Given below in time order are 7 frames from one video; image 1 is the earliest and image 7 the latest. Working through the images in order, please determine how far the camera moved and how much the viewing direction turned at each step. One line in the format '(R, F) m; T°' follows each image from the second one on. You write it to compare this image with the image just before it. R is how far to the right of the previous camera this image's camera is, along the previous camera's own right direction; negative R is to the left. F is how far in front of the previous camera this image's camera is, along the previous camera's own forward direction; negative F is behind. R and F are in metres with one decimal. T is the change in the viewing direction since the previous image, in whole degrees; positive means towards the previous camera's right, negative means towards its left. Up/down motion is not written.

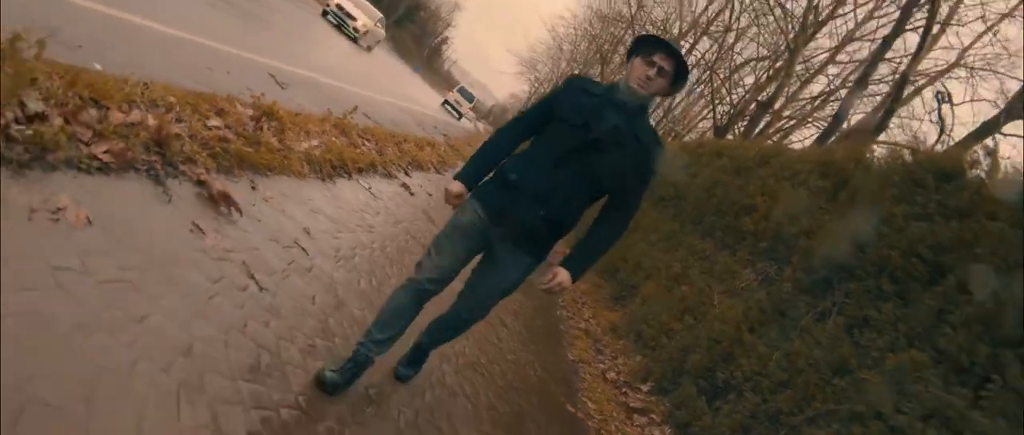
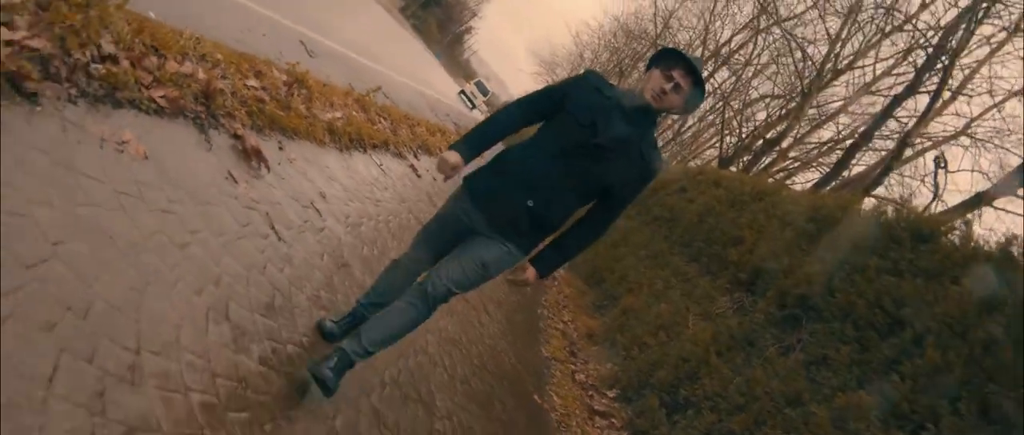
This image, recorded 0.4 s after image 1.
(0.0, -0.4) m; 0°
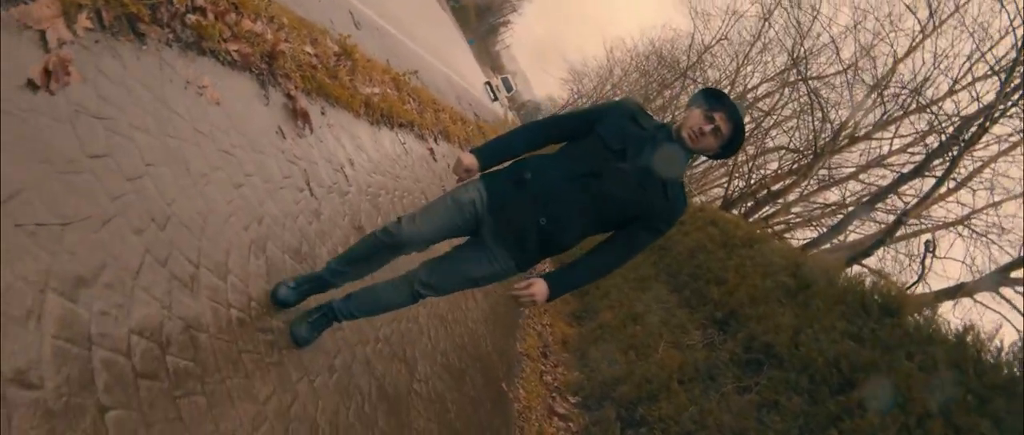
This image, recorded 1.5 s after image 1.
(0.0, -0.4) m; 0°
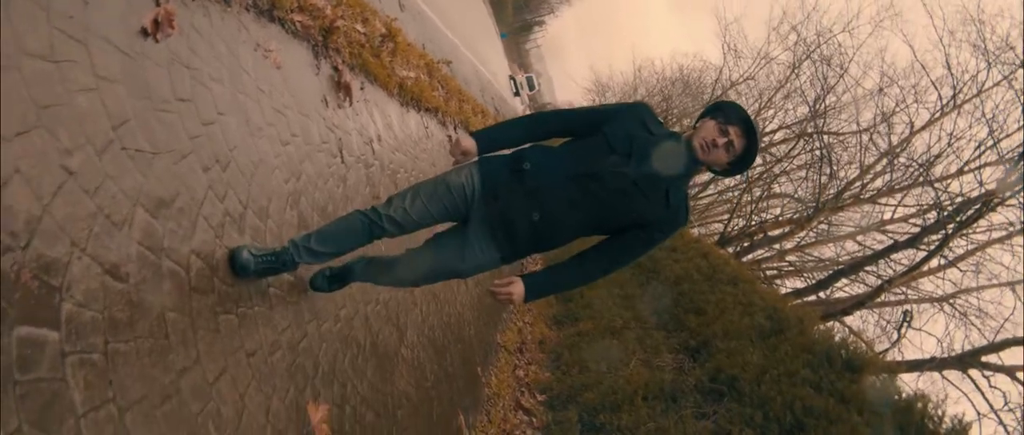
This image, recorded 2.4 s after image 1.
(0.0, -0.4) m; 0°
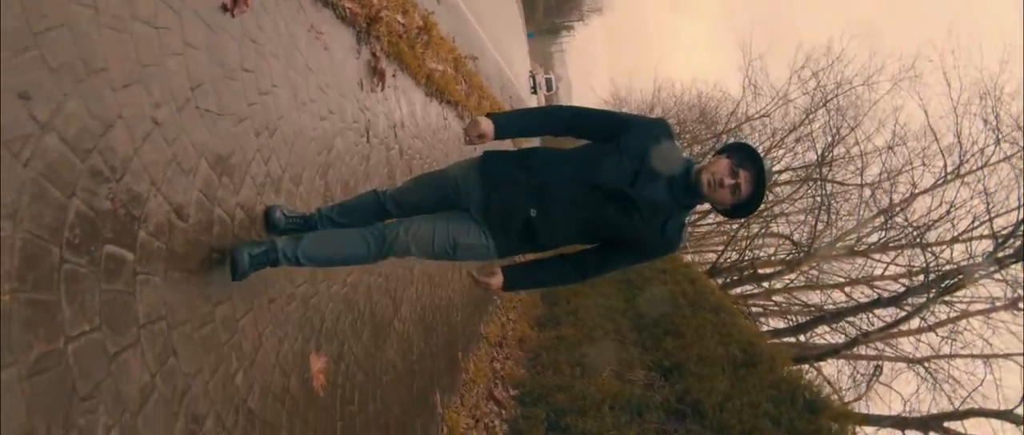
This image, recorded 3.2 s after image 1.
(0.0, -0.4) m; 0°
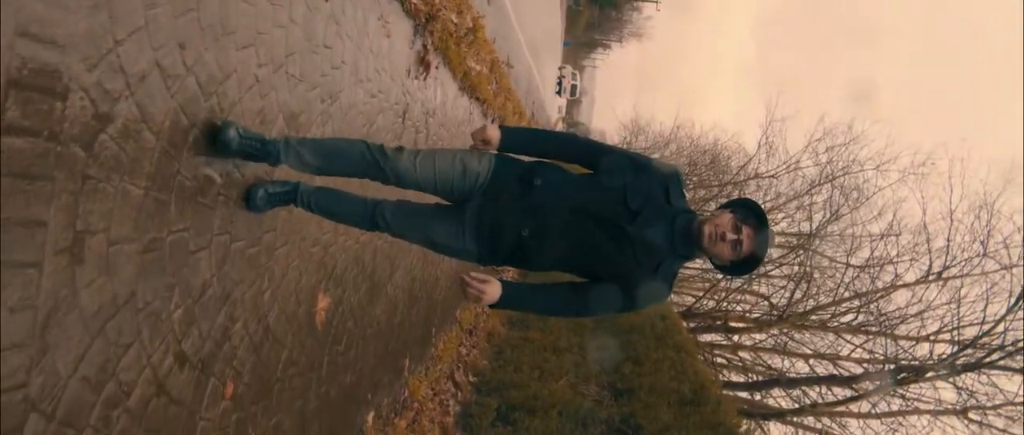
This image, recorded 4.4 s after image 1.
(0.0, -0.6) m; 0°
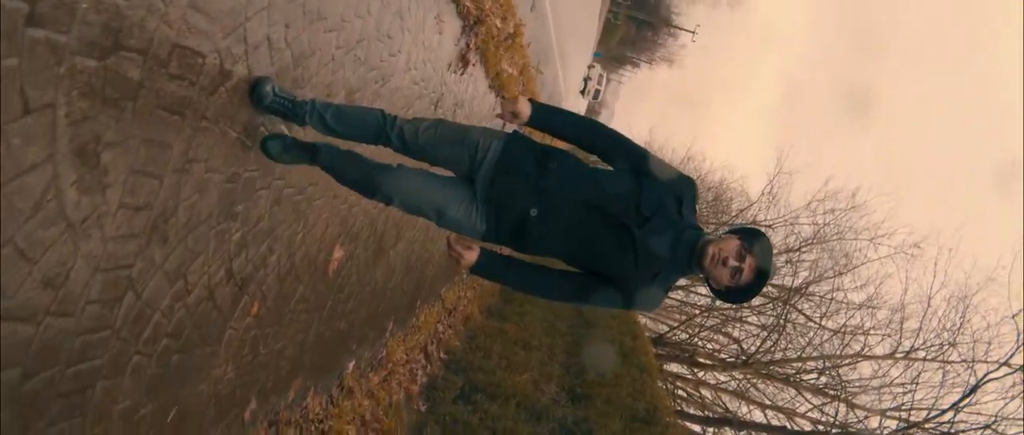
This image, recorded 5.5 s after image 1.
(0.0, -0.5) m; 0°
